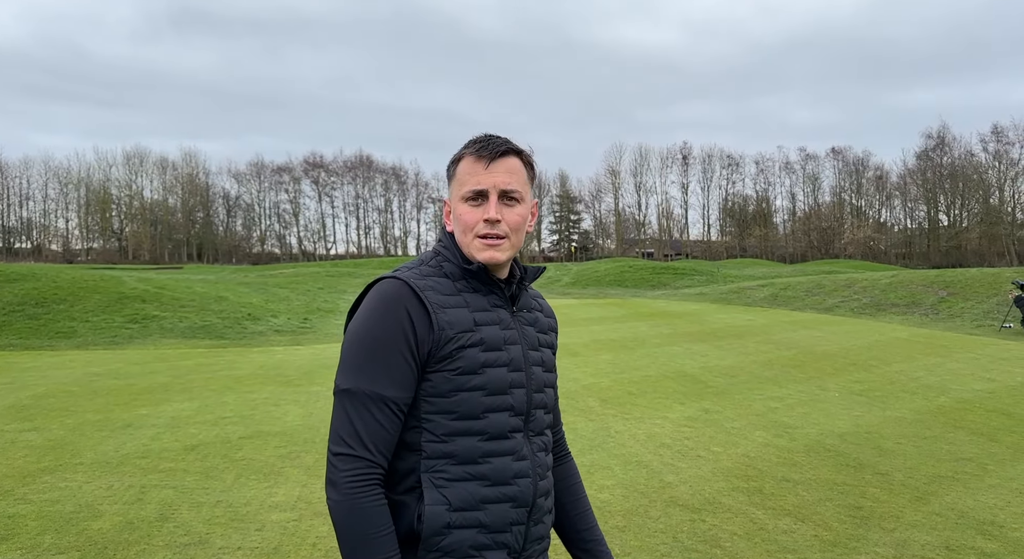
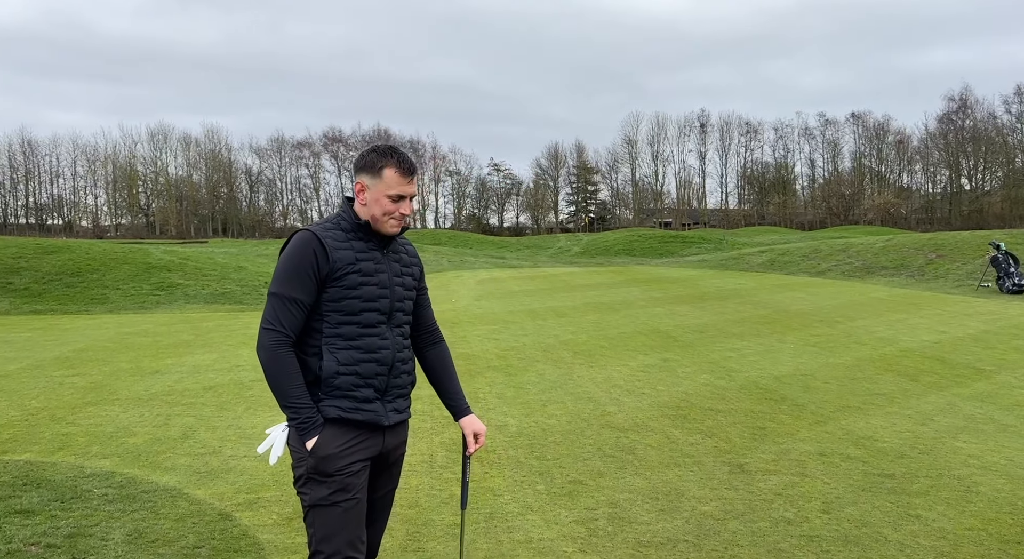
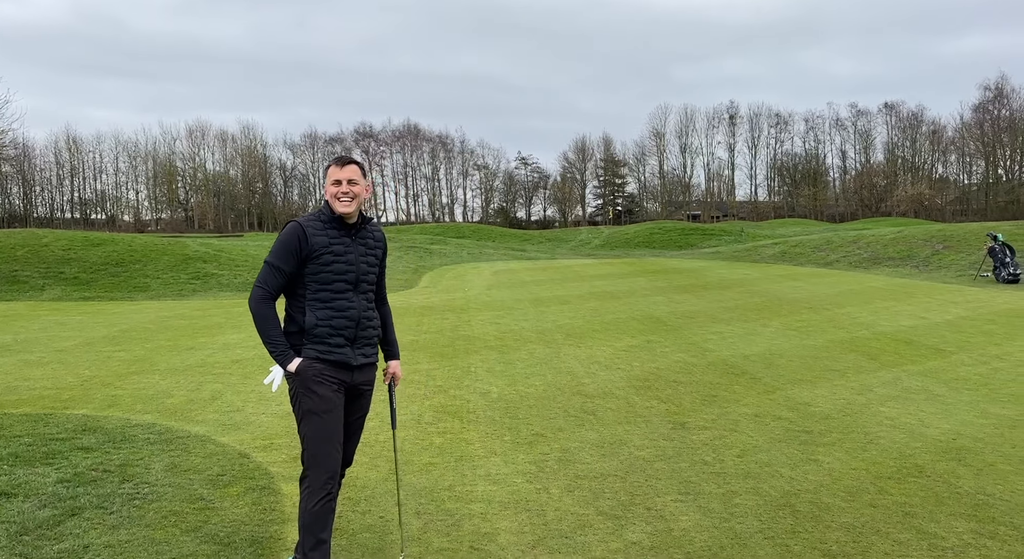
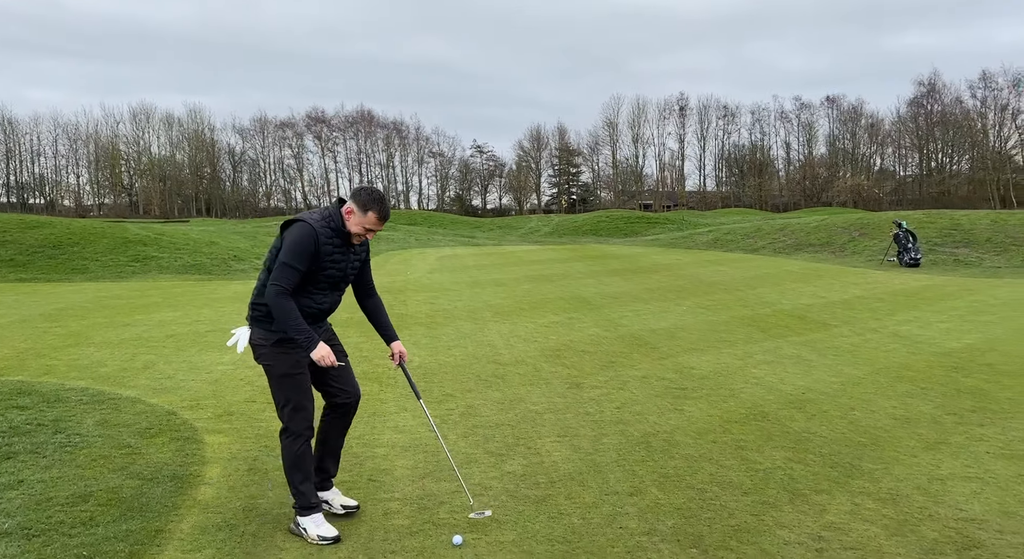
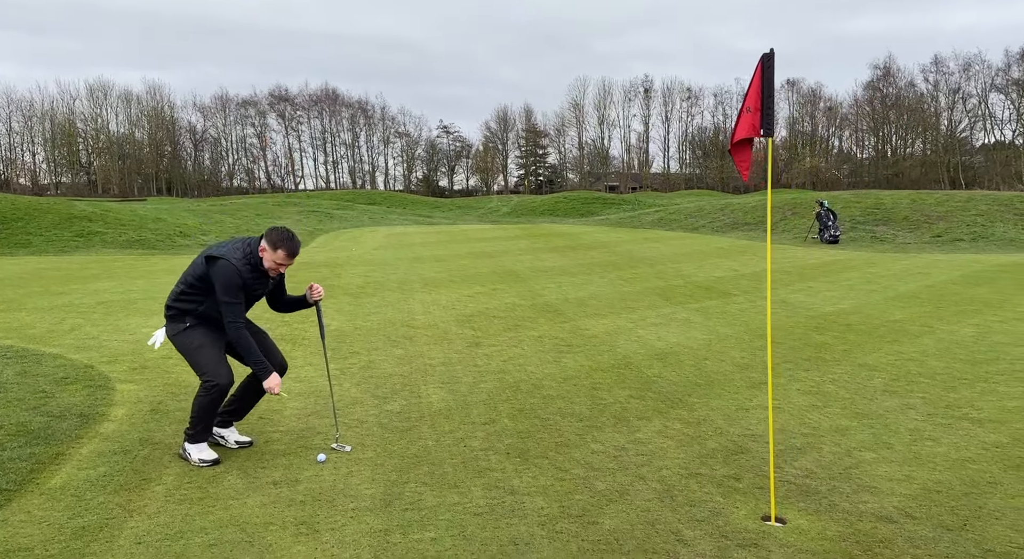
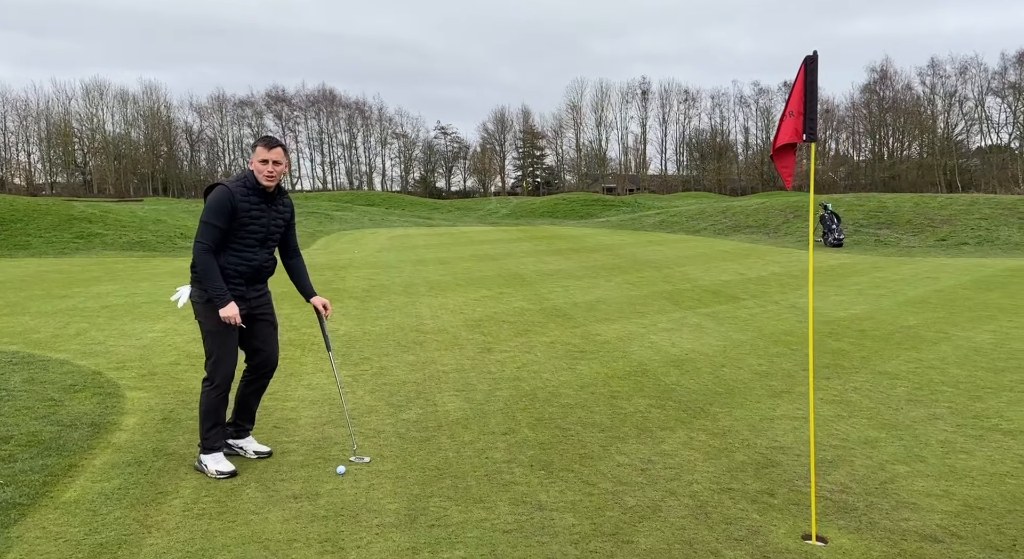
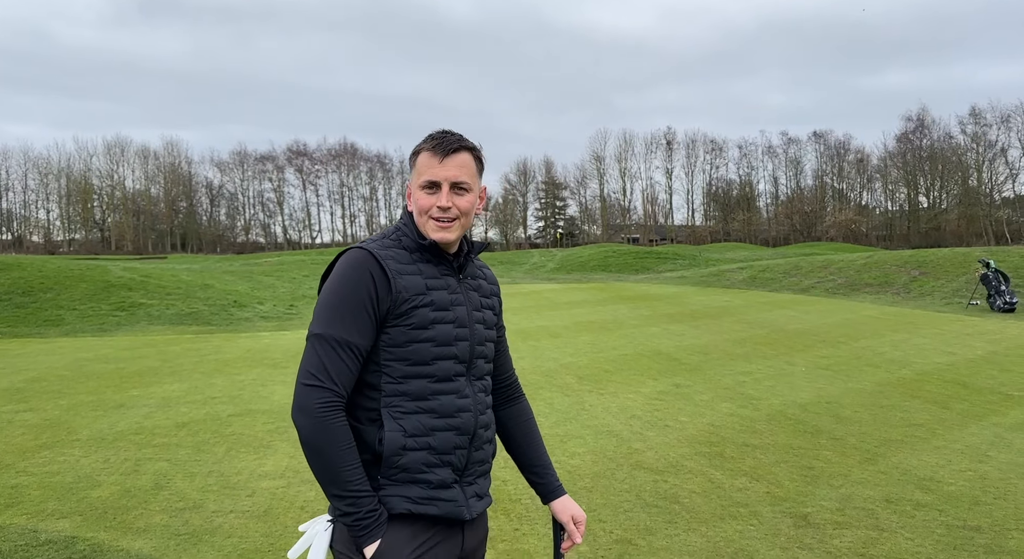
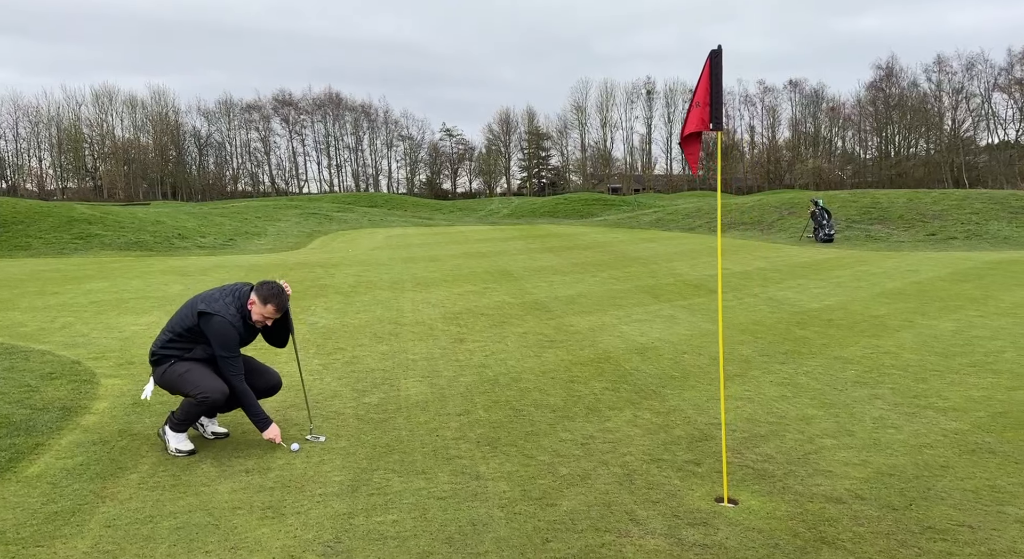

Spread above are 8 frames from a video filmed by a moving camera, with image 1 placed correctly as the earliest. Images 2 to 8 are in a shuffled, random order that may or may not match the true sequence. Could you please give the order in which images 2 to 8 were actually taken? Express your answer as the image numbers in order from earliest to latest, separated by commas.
7, 2, 3, 4, 6, 5, 8
